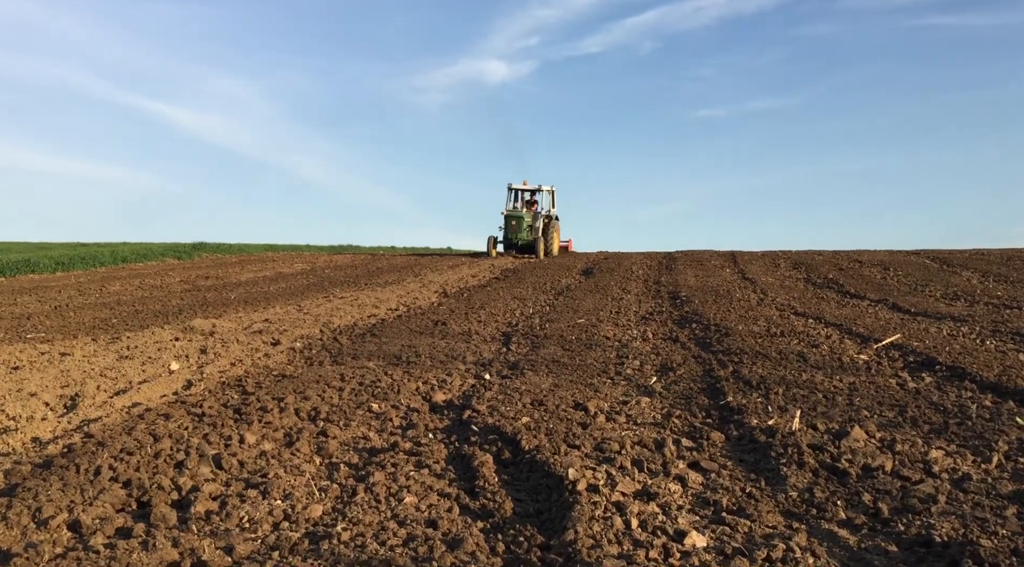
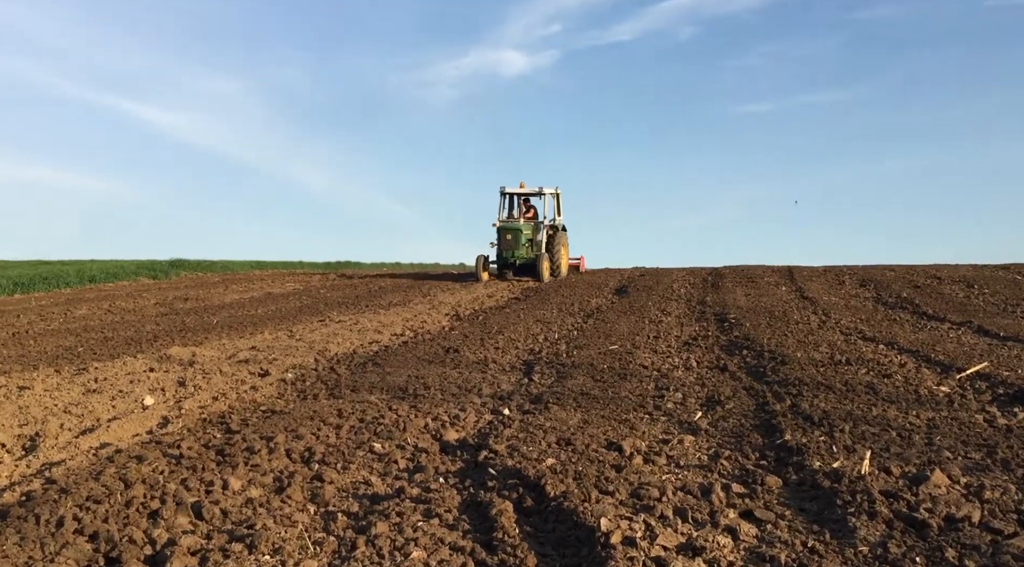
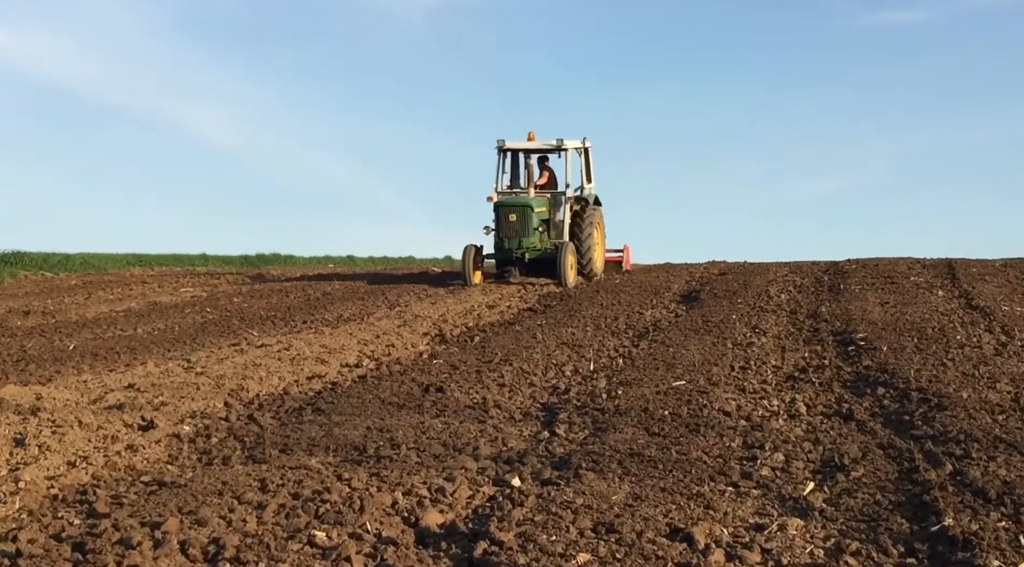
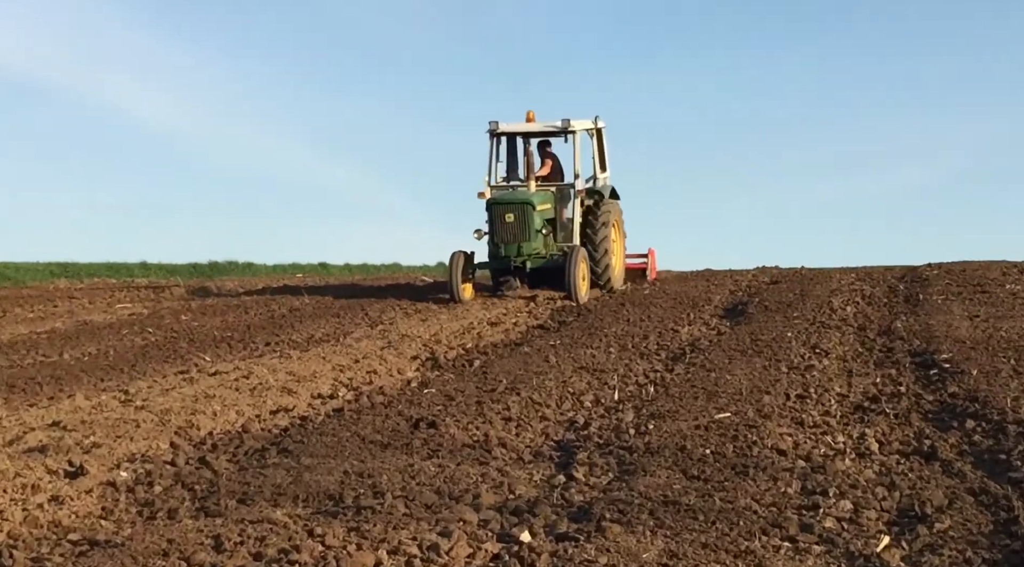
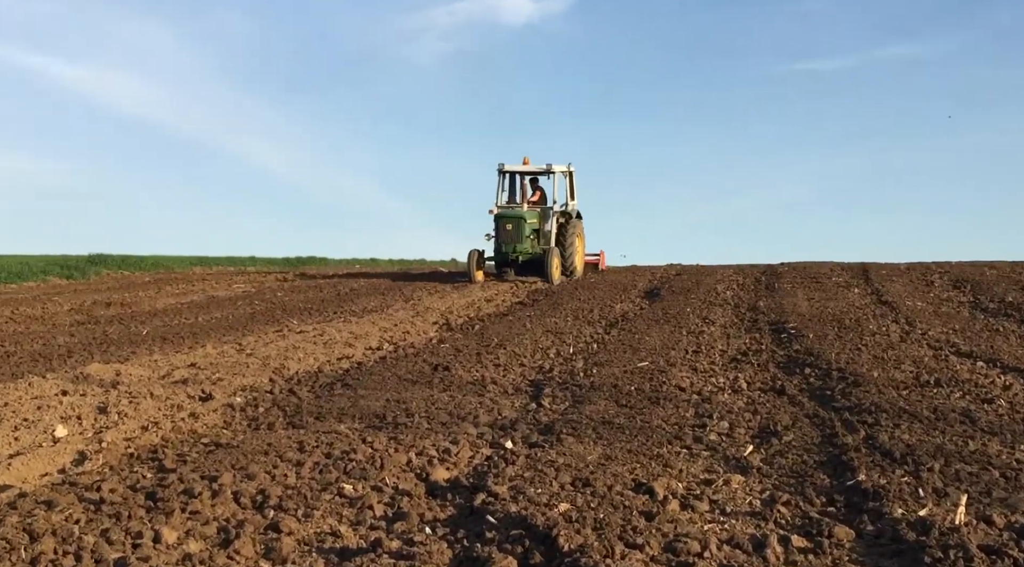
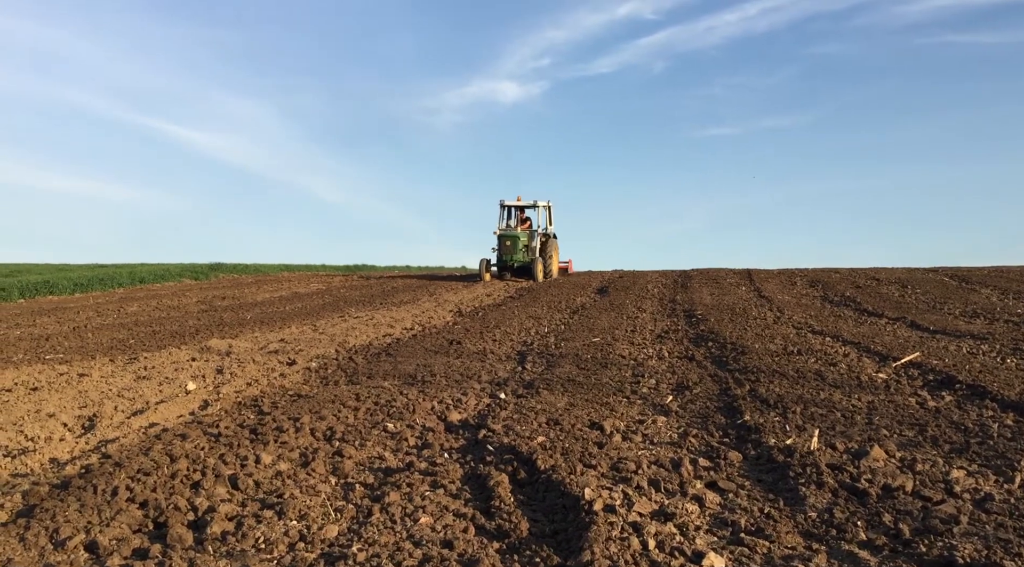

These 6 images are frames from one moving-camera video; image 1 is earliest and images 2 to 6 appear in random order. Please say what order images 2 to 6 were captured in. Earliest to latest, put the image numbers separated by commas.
6, 2, 5, 3, 4
